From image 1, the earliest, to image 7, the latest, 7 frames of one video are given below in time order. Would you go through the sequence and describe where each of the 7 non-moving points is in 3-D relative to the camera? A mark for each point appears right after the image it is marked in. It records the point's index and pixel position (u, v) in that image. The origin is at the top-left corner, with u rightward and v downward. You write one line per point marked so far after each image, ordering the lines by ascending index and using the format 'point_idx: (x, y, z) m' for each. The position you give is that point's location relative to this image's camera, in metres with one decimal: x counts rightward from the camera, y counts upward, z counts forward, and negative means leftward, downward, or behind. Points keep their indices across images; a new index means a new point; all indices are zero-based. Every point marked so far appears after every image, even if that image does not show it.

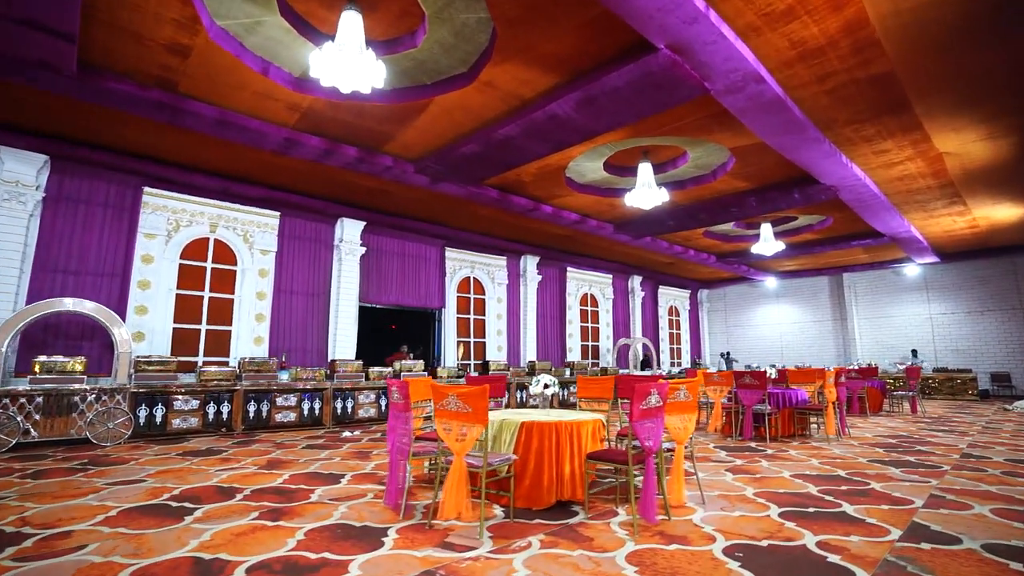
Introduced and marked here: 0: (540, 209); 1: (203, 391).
0: (+0.5, +1.3, +9.0) m
1: (-3.9, -1.3, +6.7) m
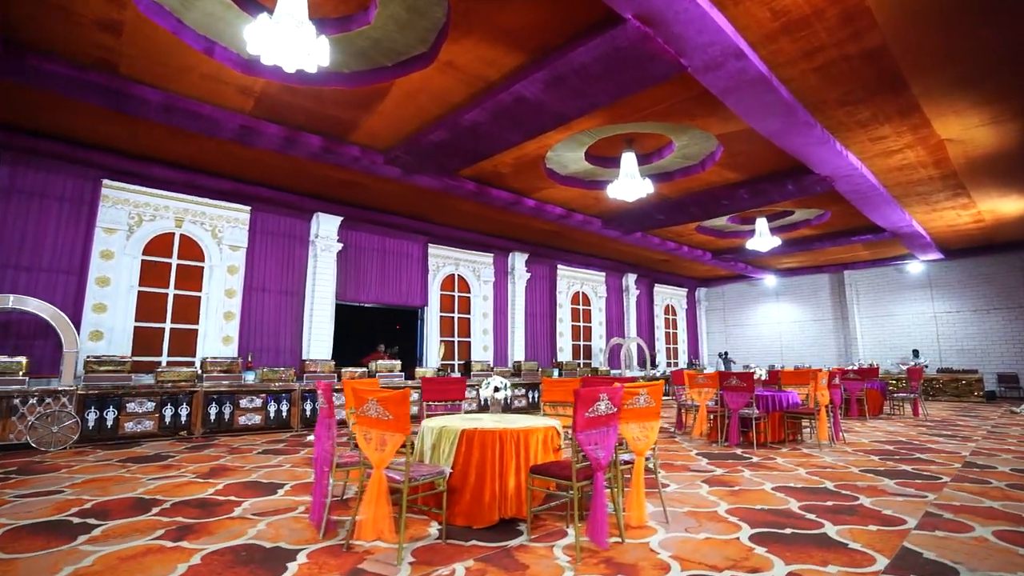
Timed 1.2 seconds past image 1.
0: (+0.2, +1.4, +8.6) m
1: (-4.2, -1.3, +6.4) m
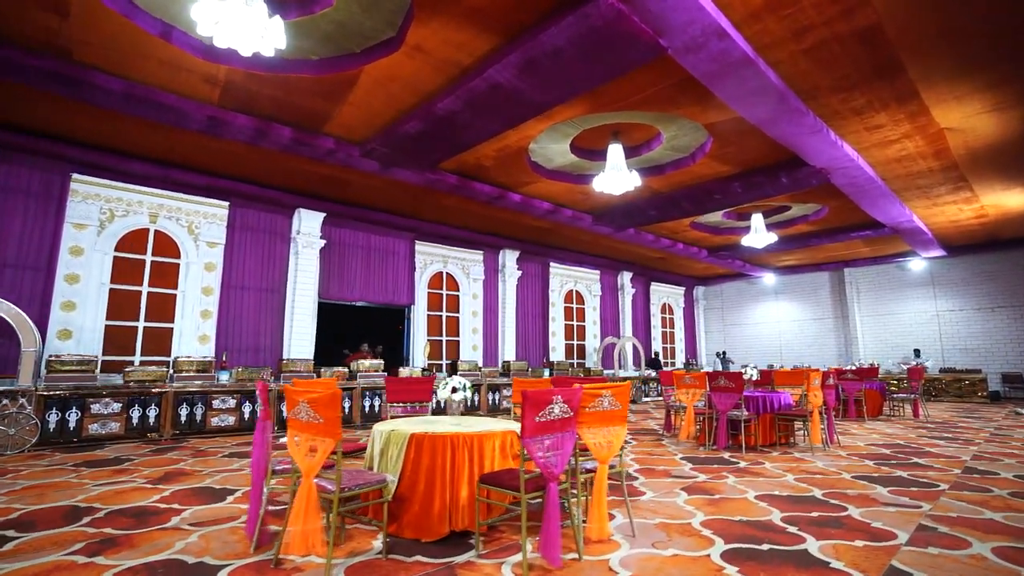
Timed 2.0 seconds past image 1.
0: (-0.1, +1.4, +8.3) m
1: (-4.5, -1.2, +6.2) m
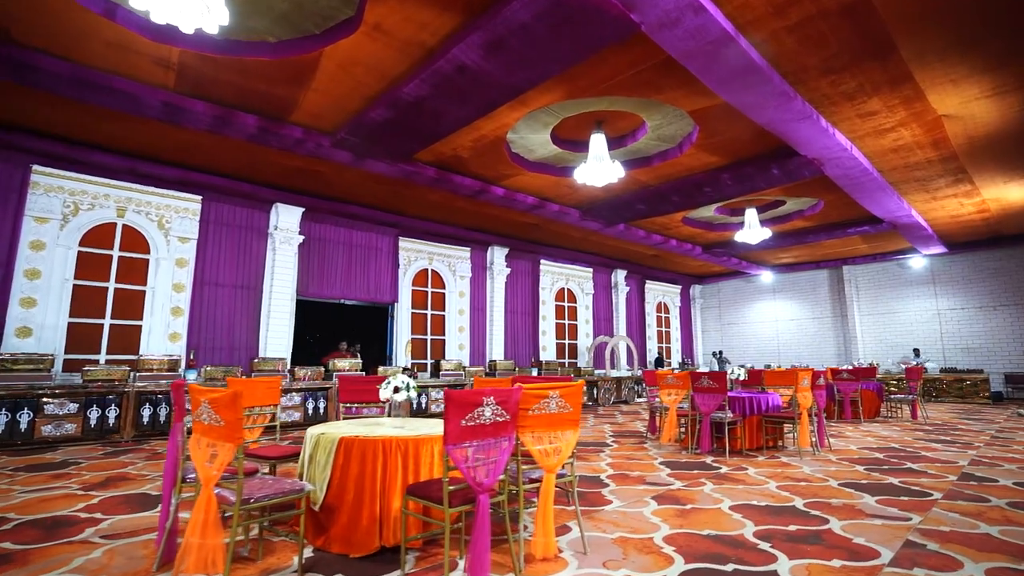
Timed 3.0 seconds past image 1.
0: (-0.3, +1.5, +8.0) m
1: (-4.8, -1.2, +5.9) m
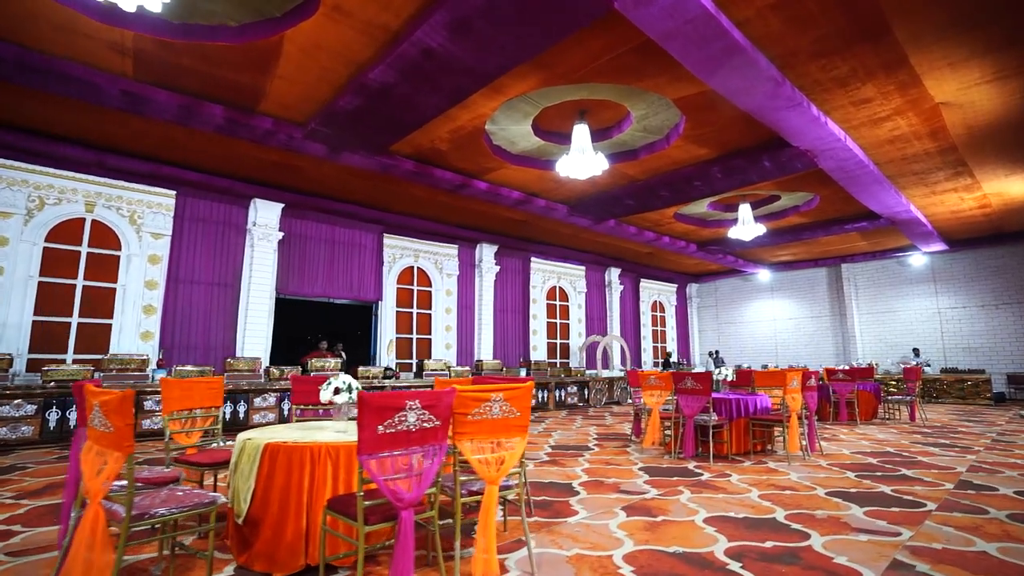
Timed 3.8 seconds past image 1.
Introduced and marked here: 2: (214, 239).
0: (-0.6, +1.5, +7.8) m
1: (-5.0, -1.1, +5.6) m
2: (-4.5, +0.7, +8.0) m
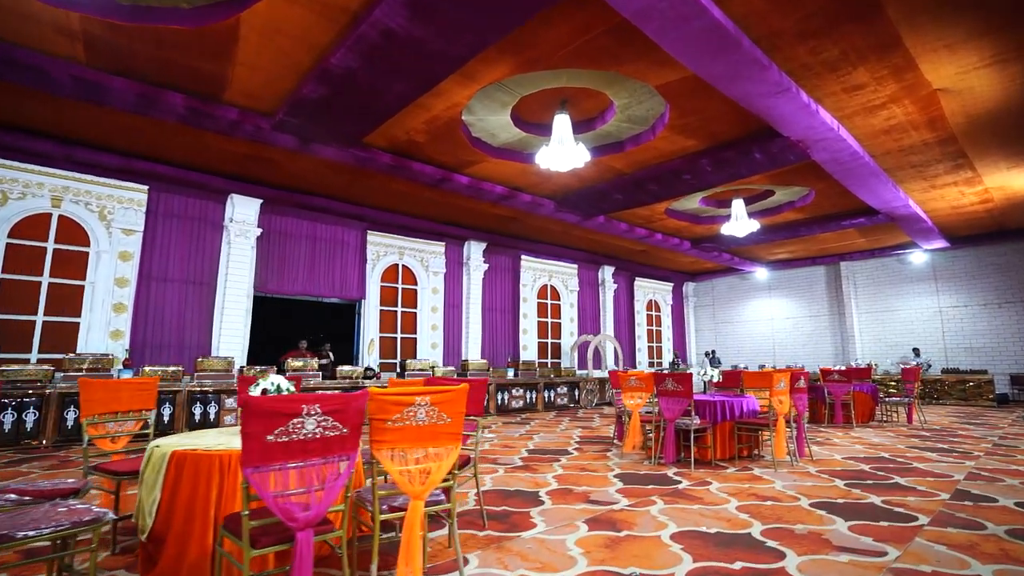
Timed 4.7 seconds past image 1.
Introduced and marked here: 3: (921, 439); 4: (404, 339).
0: (-0.8, +1.5, +7.5) m
1: (-5.3, -1.1, +5.4) m
2: (-4.7, +0.8, +7.7) m
3: (+4.8, -1.8, +6.2) m
4: (-2.0, -0.9, +9.7) m
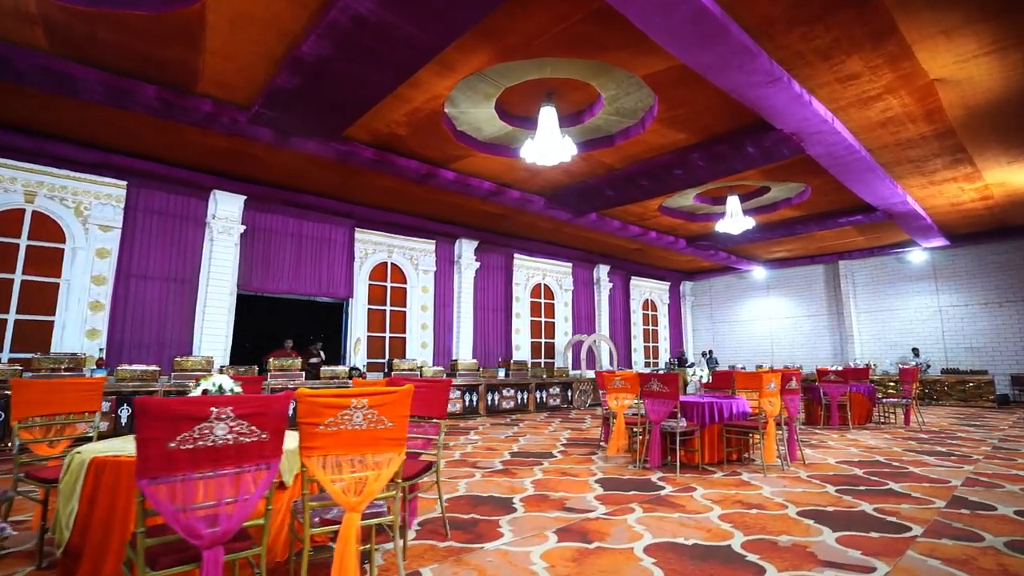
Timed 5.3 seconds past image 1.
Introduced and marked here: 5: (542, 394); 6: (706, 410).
0: (-1.0, +1.6, +7.3) m
1: (-5.4, -1.1, +5.2) m
2: (-4.9, +0.8, +7.6) m
3: (+4.6, -1.7, +6.0) m
4: (-2.1, -0.9, +9.5) m
5: (+0.6, -2.0, +10.2) m
6: (+1.7, -1.0, +4.5) m
